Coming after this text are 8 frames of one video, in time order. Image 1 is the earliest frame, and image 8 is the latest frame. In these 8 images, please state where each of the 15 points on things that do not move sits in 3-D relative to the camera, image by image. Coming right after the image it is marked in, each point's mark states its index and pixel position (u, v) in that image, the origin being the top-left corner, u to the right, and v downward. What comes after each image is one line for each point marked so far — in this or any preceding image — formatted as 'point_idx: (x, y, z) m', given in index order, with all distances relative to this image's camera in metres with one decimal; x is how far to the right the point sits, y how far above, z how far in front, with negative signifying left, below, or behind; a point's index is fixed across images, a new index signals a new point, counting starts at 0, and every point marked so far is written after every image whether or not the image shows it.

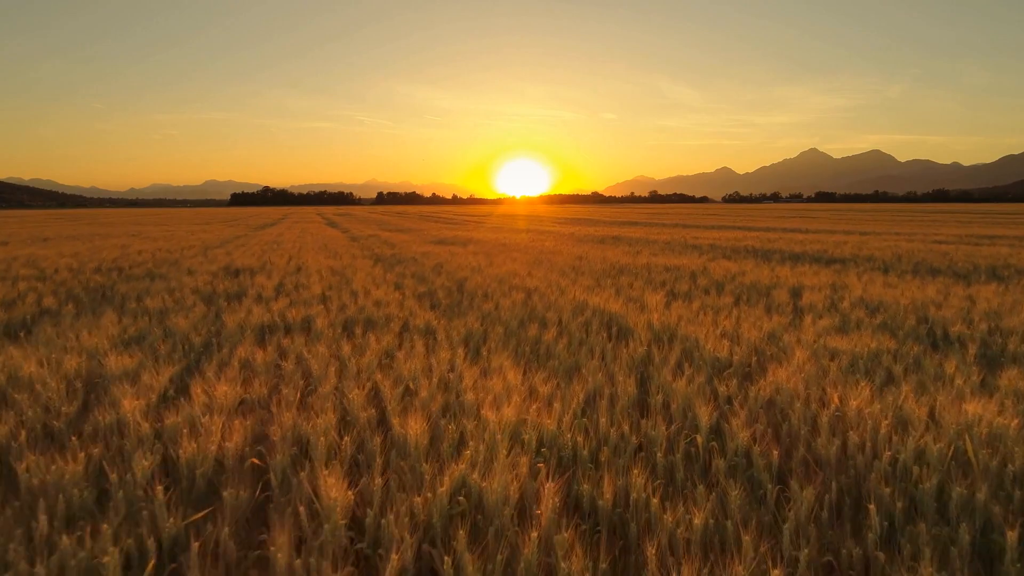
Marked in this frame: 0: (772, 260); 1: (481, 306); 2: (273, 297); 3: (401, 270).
0: (+4.2, +0.4, +9.0) m
1: (-0.3, -0.2, +4.9) m
2: (-2.2, -0.1, +5.1) m
3: (-1.5, +0.2, +7.9) m
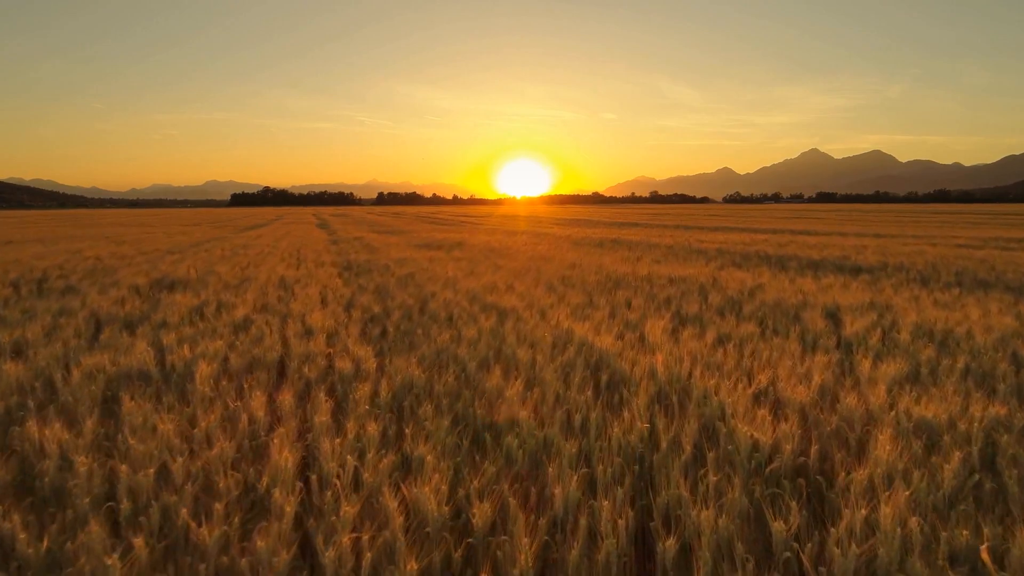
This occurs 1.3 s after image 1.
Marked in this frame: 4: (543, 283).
0: (+4.0, +0.3, +8.0) m
1: (-0.5, -0.3, +3.9) m
2: (-2.4, -0.3, +4.1) m
3: (-1.8, +0.1, +6.8) m
4: (+0.4, 0.0, +6.5) m
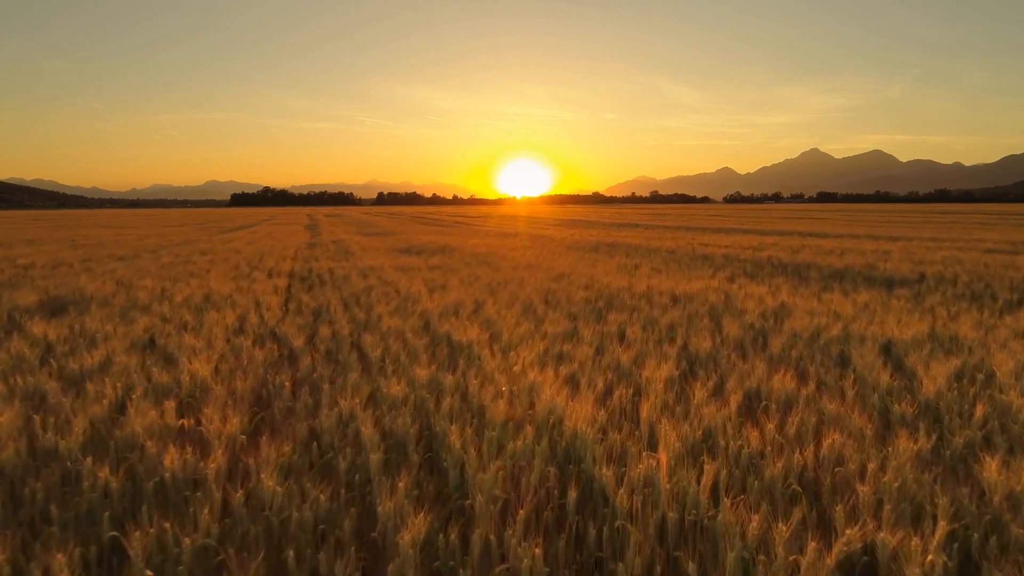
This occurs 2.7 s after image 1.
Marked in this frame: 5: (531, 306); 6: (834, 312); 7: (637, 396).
0: (+3.7, +0.1, +6.9) m
1: (-0.8, -0.5, +2.8) m
2: (-2.7, -0.4, +3.0) m
3: (-2.1, -0.1, +5.7) m
4: (+0.1, -0.2, +5.4) m
5: (+0.2, -0.2, +5.2) m
6: (+2.7, -0.2, +4.7) m
7: (+0.6, -0.5, +2.7) m
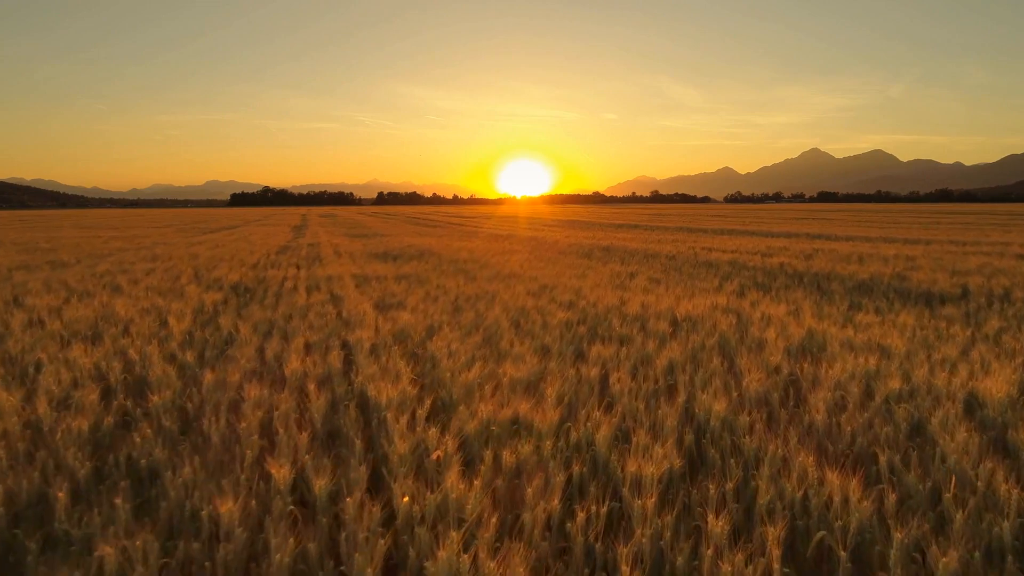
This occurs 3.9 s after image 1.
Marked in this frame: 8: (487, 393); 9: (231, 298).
0: (+3.4, -0.1, +5.8) m
1: (-1.1, -0.7, +1.8) m
2: (-3.0, -0.6, +2.0) m
3: (-2.4, -0.3, +4.7) m
4: (-0.2, -0.3, +4.3) m
5: (-0.1, -0.3, +4.2) m
6: (+2.4, -0.4, +3.7) m
7: (+0.3, -0.7, +1.7) m
8: (-0.1, -0.5, +2.8) m
9: (-3.1, -0.1, +6.1) m
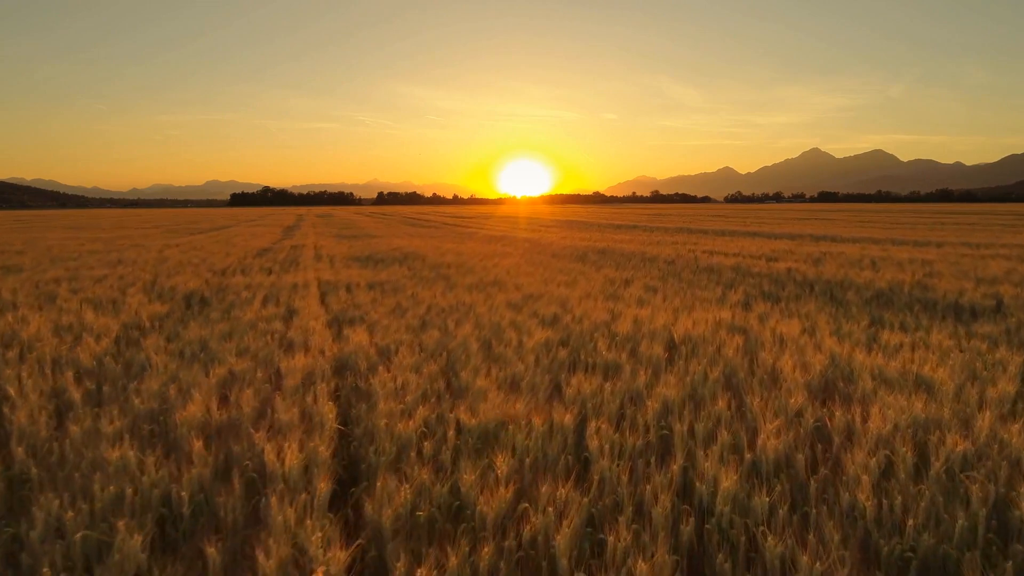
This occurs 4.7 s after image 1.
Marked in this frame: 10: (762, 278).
0: (+3.2, -0.2, +5.2) m
1: (-1.3, -0.8, +1.1) m
2: (-3.2, -0.7, +1.3) m
3: (-2.6, -0.4, +4.1) m
4: (-0.4, -0.4, +3.7) m
5: (-0.3, -0.5, +3.5) m
6: (+2.2, -0.5, +3.0) m
7: (+0.1, -0.8, +1.1) m
8: (-0.3, -0.6, +2.2) m
9: (-3.3, -0.2, +5.4) m
10: (+3.3, +0.1, +7.4) m
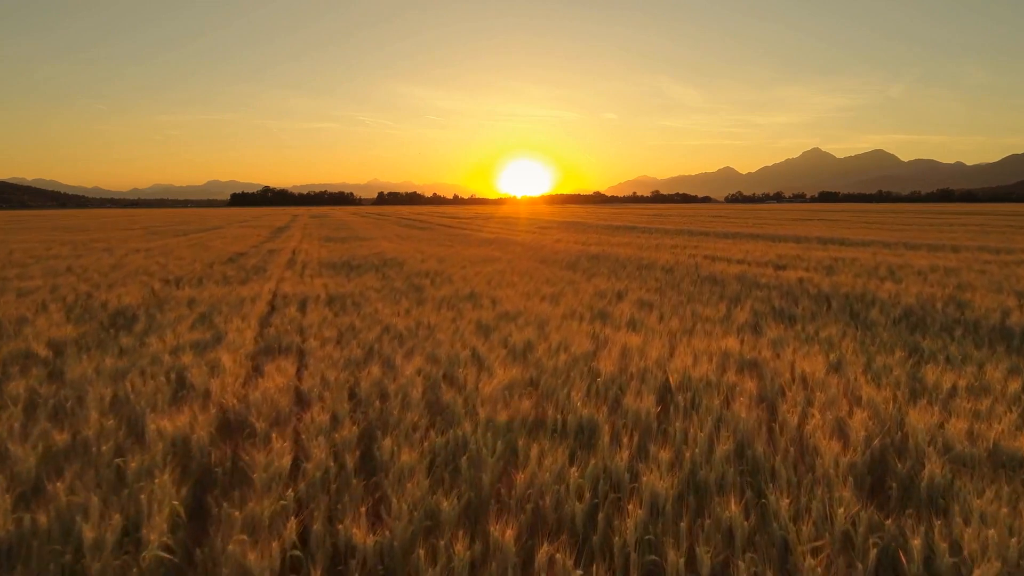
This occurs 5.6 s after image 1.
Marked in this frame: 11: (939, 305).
0: (+2.9, -0.4, +4.4) m
1: (-1.6, -1.0, +0.3) m
2: (-3.5, -0.9, +0.5) m
3: (-2.8, -0.6, +3.3) m
4: (-0.7, -0.6, +2.9) m
5: (-0.6, -0.6, +2.7) m
6: (+2.0, -0.7, +2.2) m
7: (-0.2, -1.0, +0.3) m
8: (-0.6, -0.8, +1.4) m
9: (-3.6, -0.4, +4.6) m
10: (+3.1, 0.0, +6.6) m
11: (+4.2, -0.2, +5.4) m
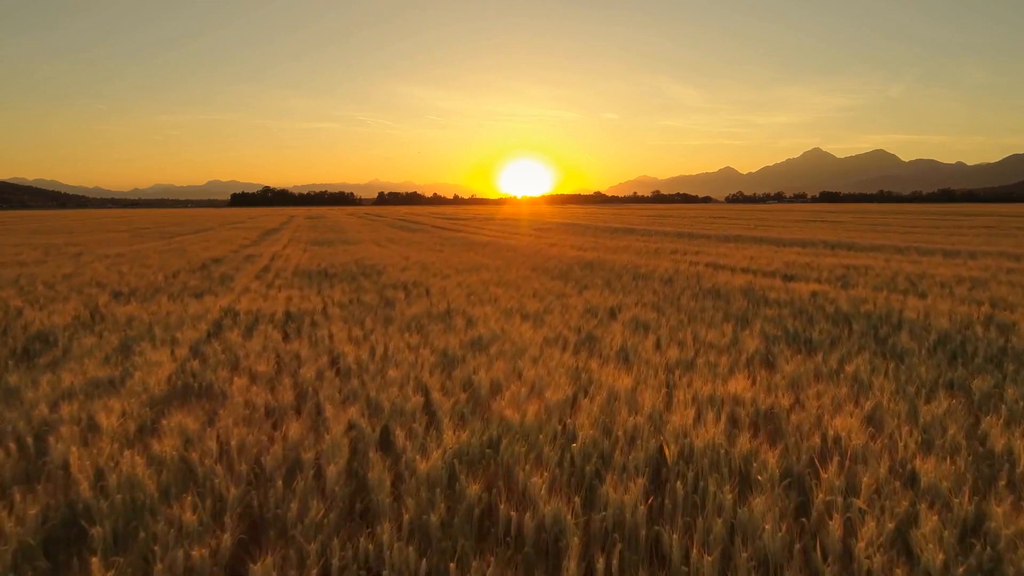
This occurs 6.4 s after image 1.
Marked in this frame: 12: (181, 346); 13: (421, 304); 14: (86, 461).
0: (+2.7, -0.6, +3.7) m
1: (-1.8, -1.2, -0.4) m
2: (-3.7, -1.1, -0.2) m
3: (-3.1, -0.8, +2.6) m
4: (-0.9, -0.8, +2.2) m
5: (-0.8, -0.8, +2.0) m
6: (+1.7, -0.8, +1.5) m
7: (-0.4, -1.2, -0.4) m
8: (-0.8, -1.0, +0.7) m
9: (-3.8, -0.6, +3.9) m
10: (+2.9, -0.2, +5.9) m
11: (+4.0, -0.3, +4.7) m
12: (-2.6, -0.5, +4.4) m
13: (-1.0, -0.2, +6.4) m
14: (-1.8, -0.7, +2.4) m
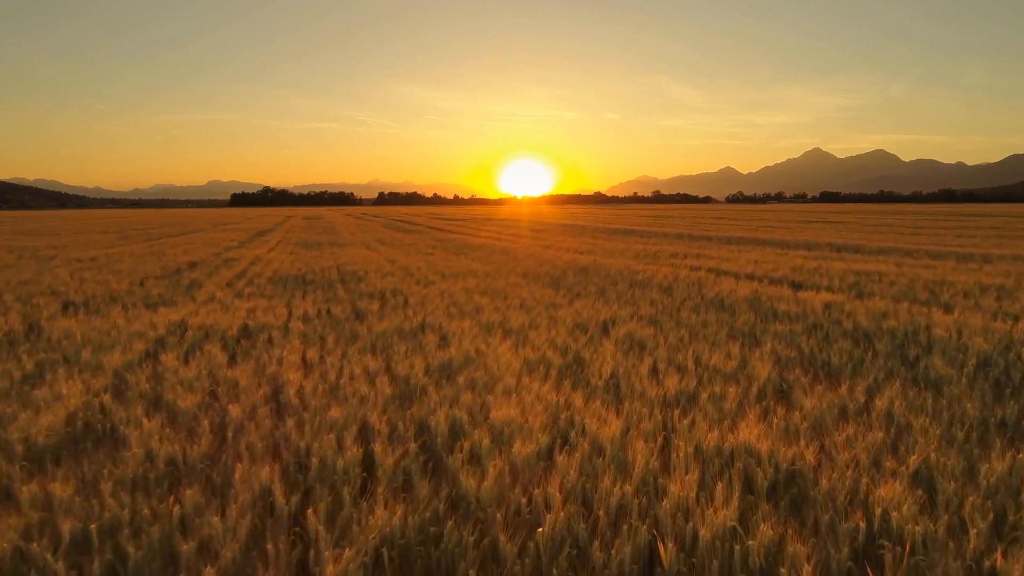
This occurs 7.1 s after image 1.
0: (+2.5, -0.7, +3.1) m
1: (-2.0, -1.3, -1.0) m
2: (-3.9, -1.2, -0.8) m
3: (-3.2, -0.9, +2.0) m
4: (-1.1, -0.9, +1.6) m
5: (-1.0, -0.9, +1.5) m
6: (+1.6, -1.0, +0.9) m
7: (-0.6, -1.3, -1.0) m
8: (-1.0, -1.1, +0.1) m
9: (-4.0, -0.7, +3.4) m
10: (+2.7, -0.3, +5.3) m
11: (+3.8, -0.5, +4.1) m
12: (-2.8, -0.6, +3.8) m
13: (-1.2, -0.3, +5.8) m
14: (-2.0, -0.9, +1.8) m
